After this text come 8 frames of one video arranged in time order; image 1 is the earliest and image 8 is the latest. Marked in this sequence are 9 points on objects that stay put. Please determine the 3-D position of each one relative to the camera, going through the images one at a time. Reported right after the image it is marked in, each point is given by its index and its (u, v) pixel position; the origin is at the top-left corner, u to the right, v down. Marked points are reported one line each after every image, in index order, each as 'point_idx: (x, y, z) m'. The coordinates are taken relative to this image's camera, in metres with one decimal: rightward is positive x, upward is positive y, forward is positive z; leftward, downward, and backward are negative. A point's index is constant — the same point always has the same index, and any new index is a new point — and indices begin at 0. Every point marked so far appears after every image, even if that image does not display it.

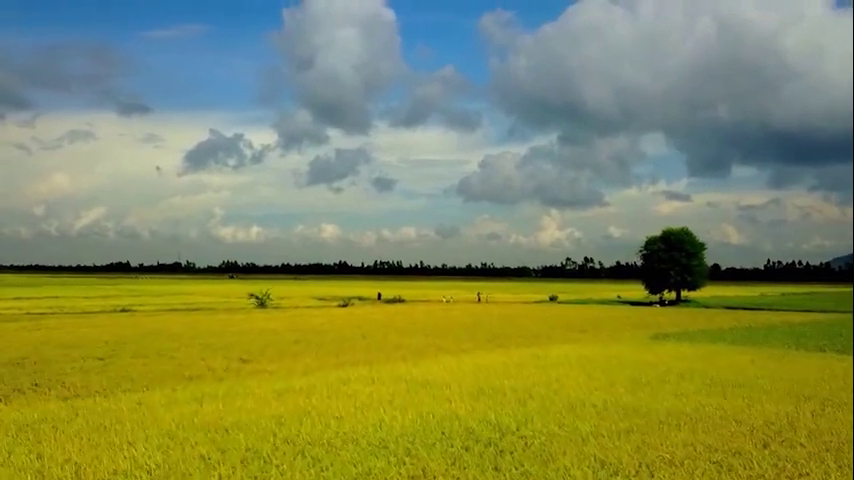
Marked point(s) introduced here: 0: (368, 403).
0: (-0.6, -1.5, +7.2) m
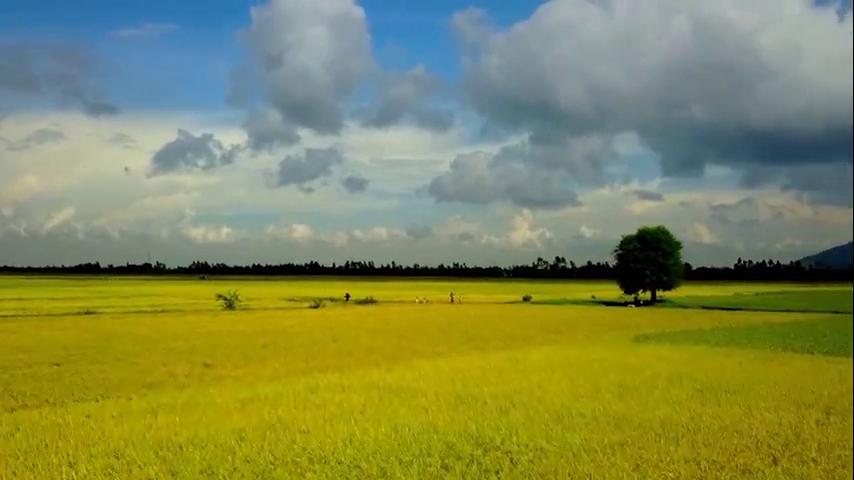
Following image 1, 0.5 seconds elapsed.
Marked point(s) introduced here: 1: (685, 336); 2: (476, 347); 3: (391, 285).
0: (-0.8, -1.5, +6.6) m
1: (+5.8, -2.1, +17.4) m
2: (+0.9, -2.1, +15.0) m
3: (-0.9, -1.2, +19.9) m
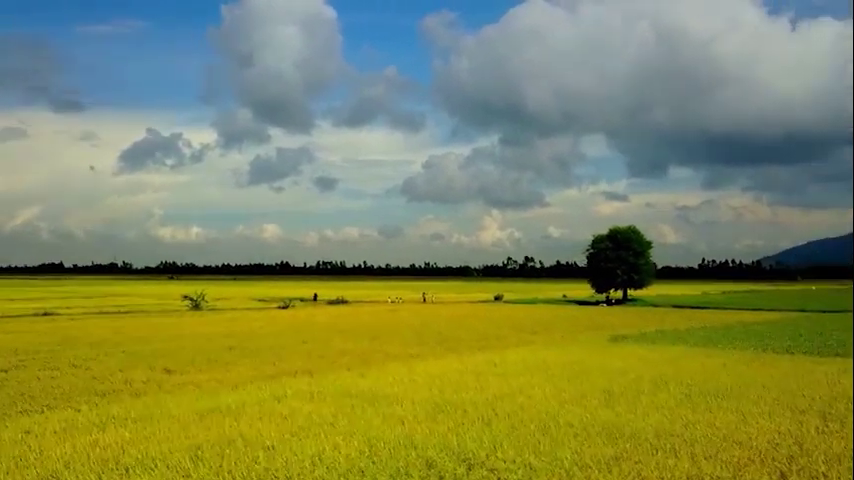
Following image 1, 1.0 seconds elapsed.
0: (-1.0, -1.5, +6.1) m
1: (+5.2, -2.1, +17.1) m
2: (+0.4, -2.0, +14.5) m
3: (-1.6, -1.1, +19.4) m
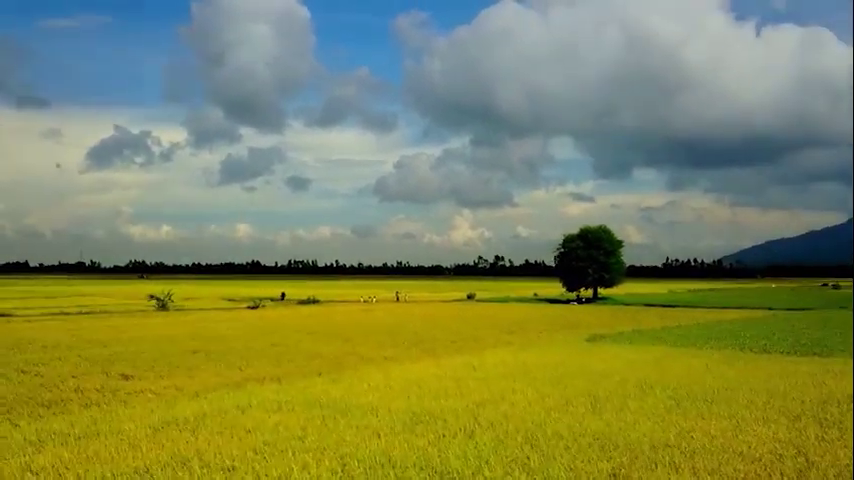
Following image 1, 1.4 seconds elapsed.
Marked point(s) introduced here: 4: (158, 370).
0: (-1.1, -1.4, +5.5) m
1: (+4.6, -2.1, +16.8) m
2: (0.0, -2.0, +14.0) m
3: (-2.2, -1.1, +18.8) m
4: (-3.4, -1.6, +9.9) m
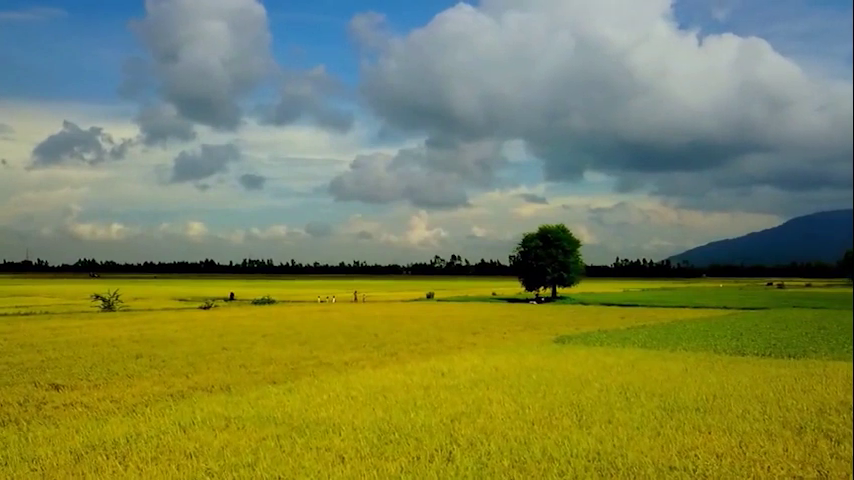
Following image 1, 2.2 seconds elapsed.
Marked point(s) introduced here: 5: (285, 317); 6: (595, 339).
0: (-1.3, -1.4, +4.7) m
1: (+3.8, -2.0, +16.3) m
2: (-0.7, -2.0, +13.3) m
3: (-3.1, -1.0, +17.9) m
4: (-3.8, -1.6, +8.9) m
5: (-3.4, -1.8, +18.3) m
6: (+3.3, -2.0, +15.2) m
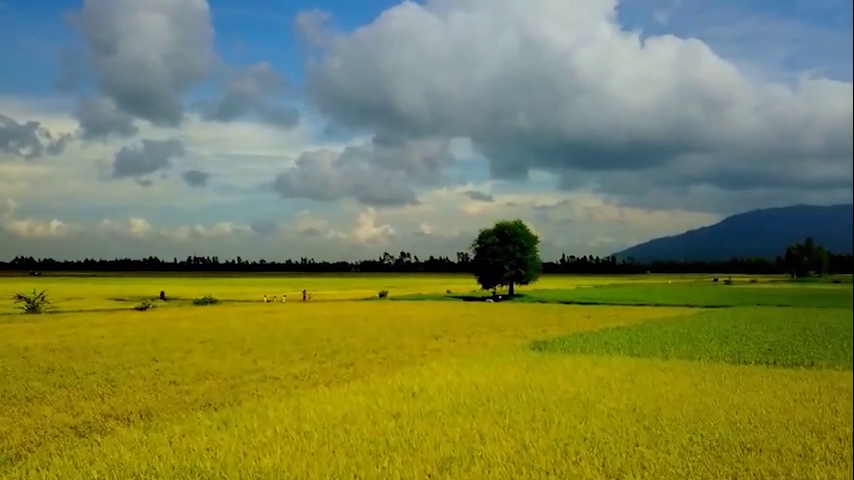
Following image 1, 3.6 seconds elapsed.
0: (-1.3, -1.3, +3.0) m
1: (+3.0, -1.9, +14.8) m
2: (-1.3, -1.9, +11.5) m
3: (-4.0, -0.9, +16.0) m
4: (-4.1, -1.5, +7.0) m
5: (-4.3, -1.7, +16.4) m
6: (+2.6, -1.9, +13.7) m
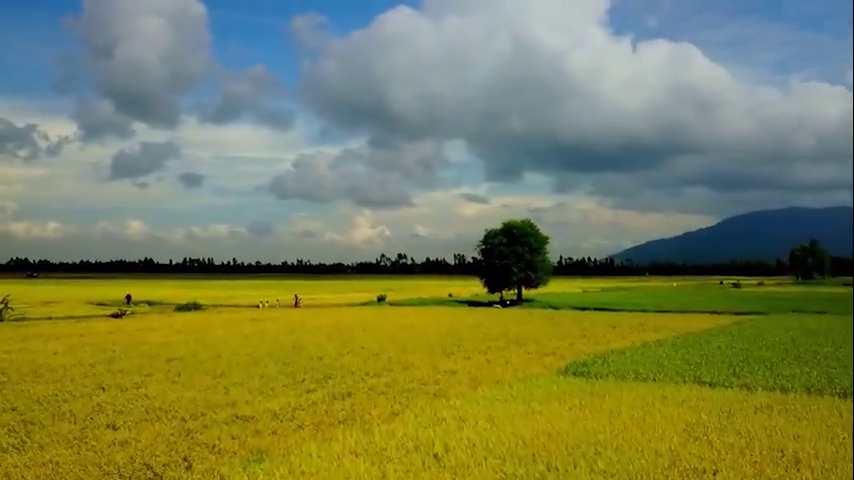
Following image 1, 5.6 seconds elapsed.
0: (-1.0, -1.3, +0.4) m
1: (+3.2, -1.9, +12.3) m
2: (-1.0, -1.8, +9.0) m
3: (-3.8, -0.9, +13.4) m
4: (-3.9, -1.5, +4.4) m
5: (-4.1, -1.7, +13.8) m
6: (+2.8, -1.8, +11.2) m
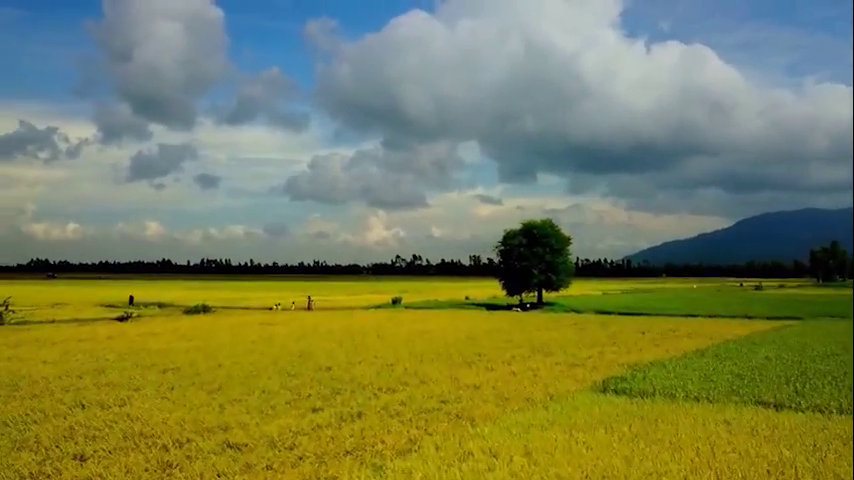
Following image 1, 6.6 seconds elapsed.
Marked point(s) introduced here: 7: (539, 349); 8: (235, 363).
0: (-1.0, -1.3, -0.8) m
1: (+3.5, -1.9, +11.0) m
2: (-0.8, -1.8, +7.8) m
3: (-3.5, -0.9, +12.3) m
4: (-3.7, -1.5, +3.2) m
5: (-3.8, -1.7, +12.6) m
6: (+3.1, -1.8, +9.9) m
7: (+2.3, -2.2, +15.6) m
8: (-3.1, -2.0, +12.0) m
